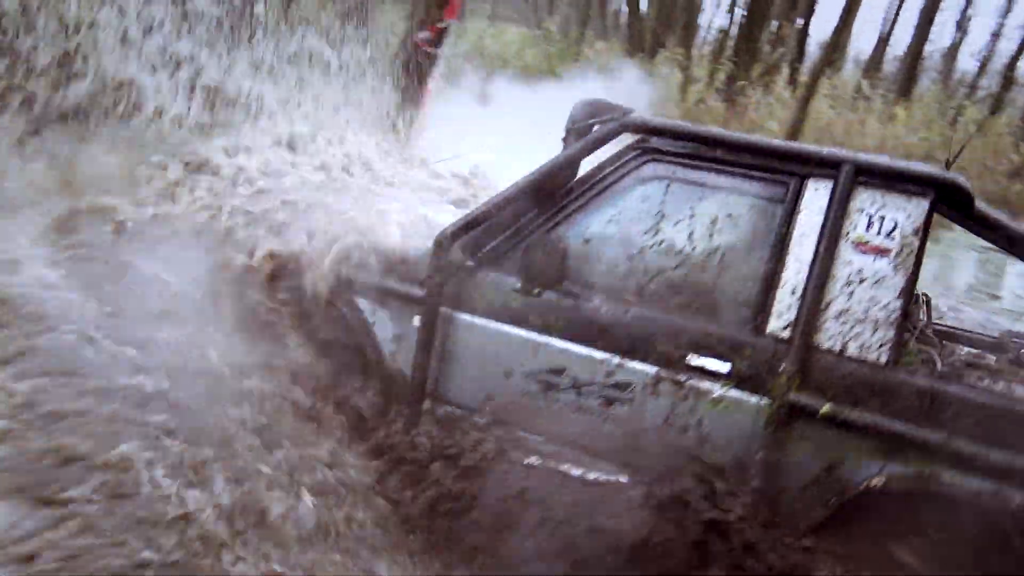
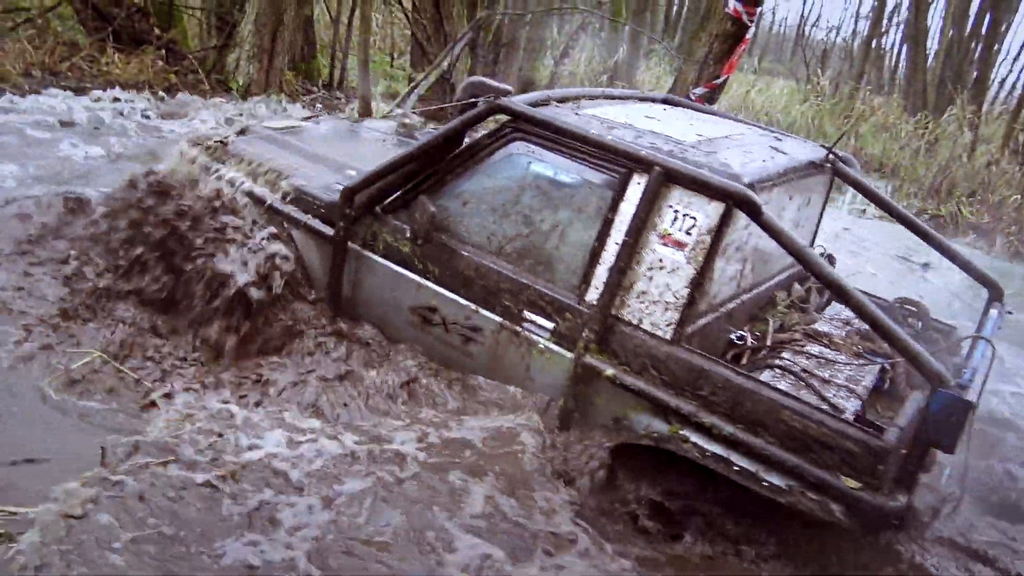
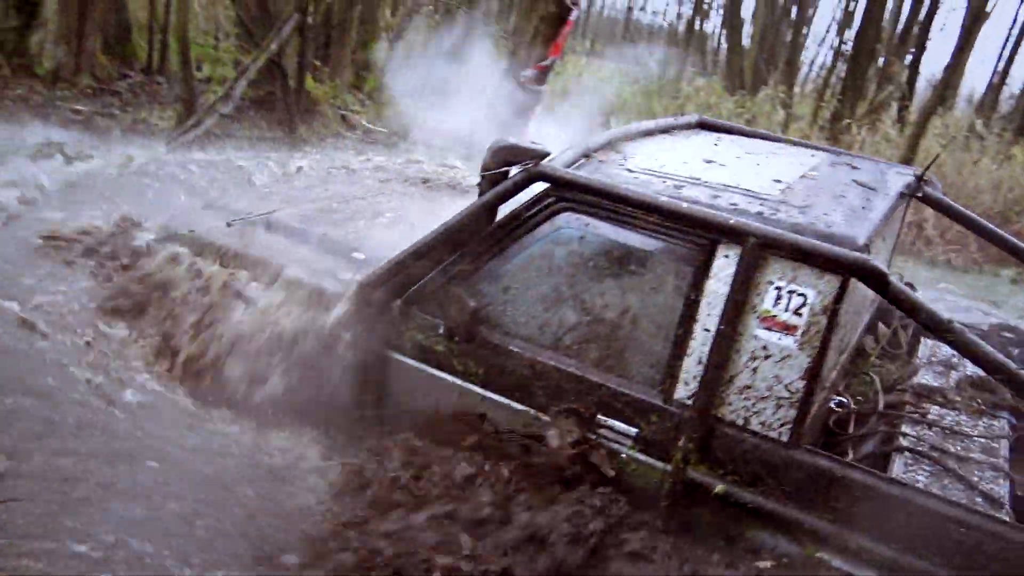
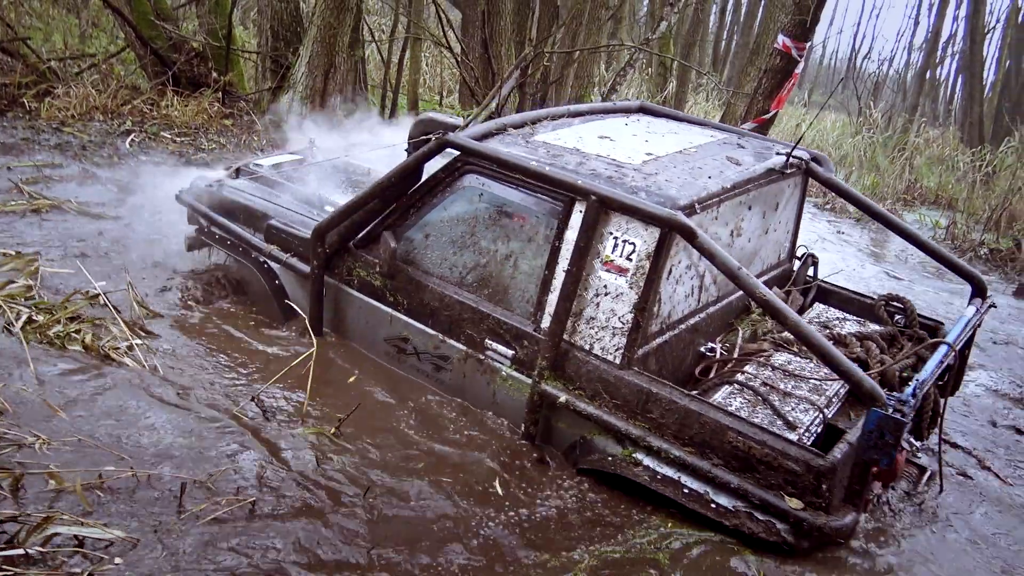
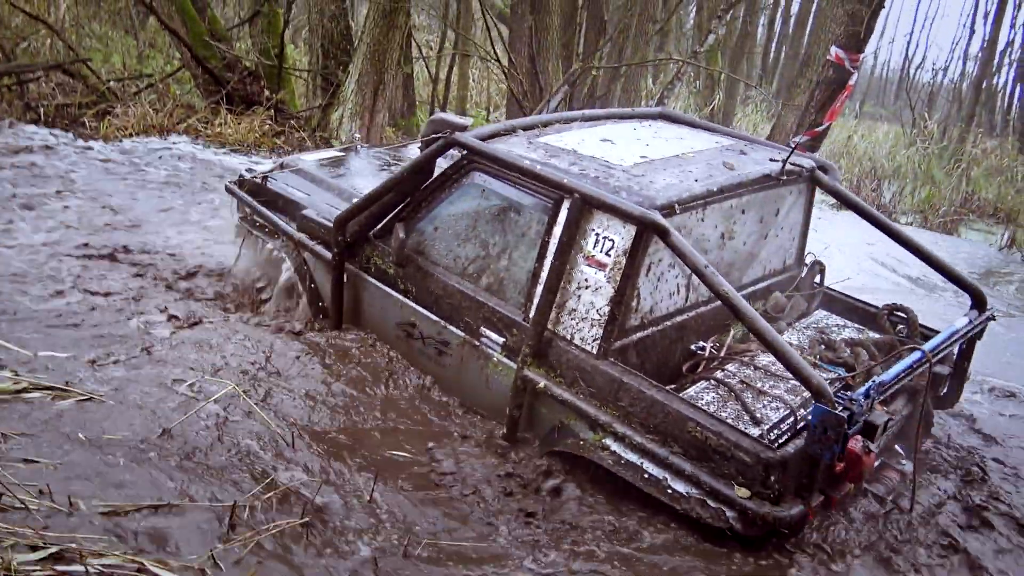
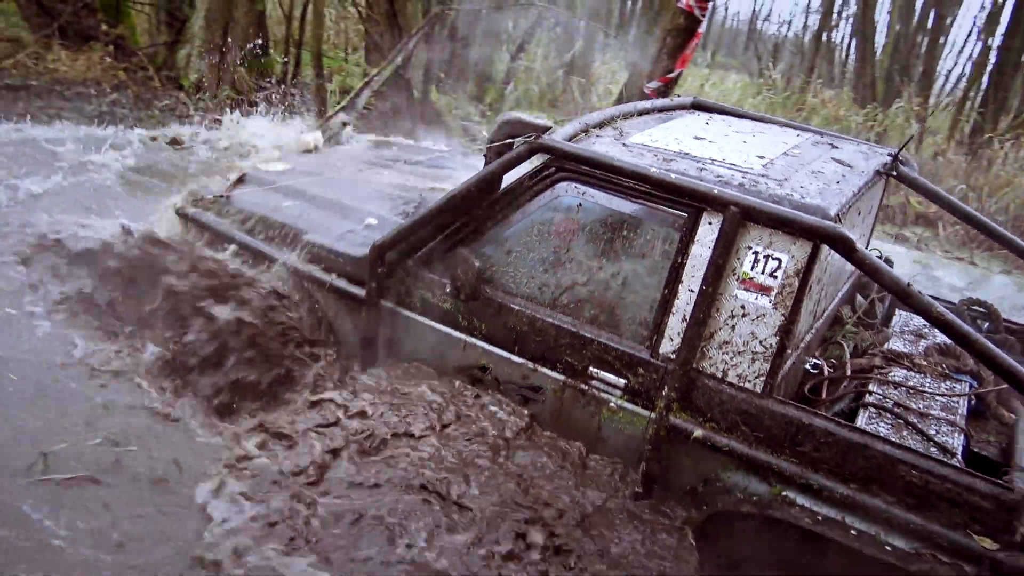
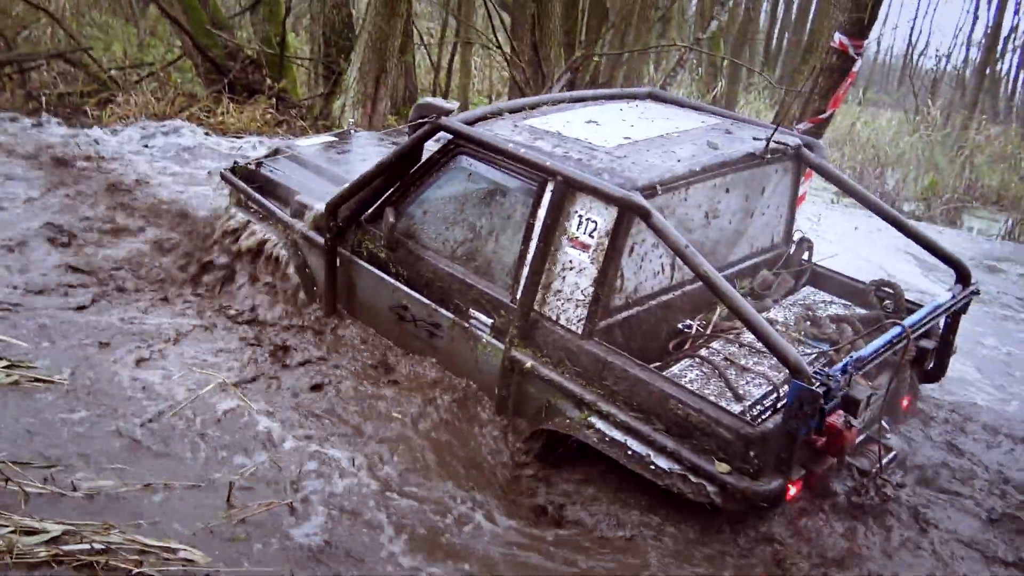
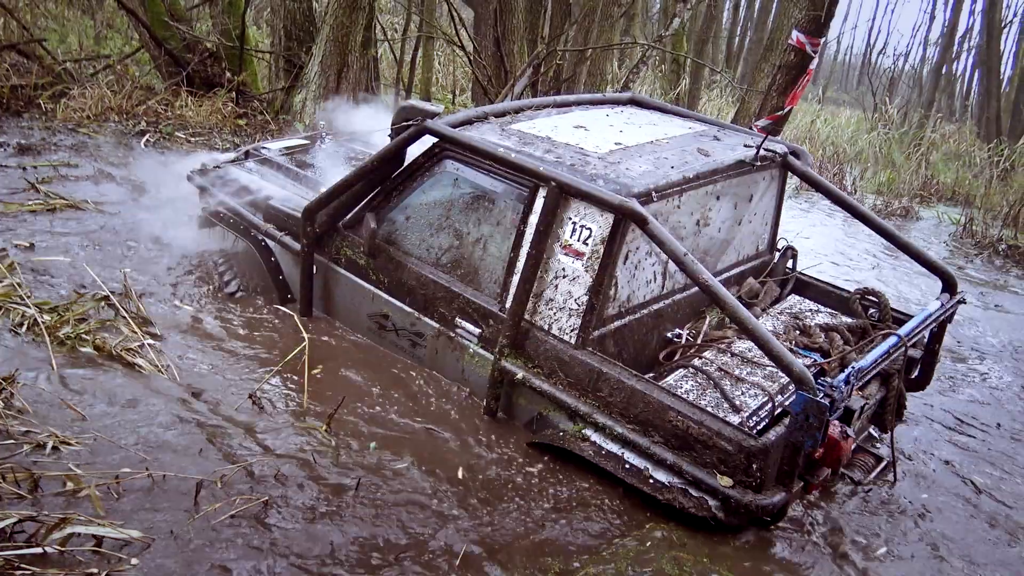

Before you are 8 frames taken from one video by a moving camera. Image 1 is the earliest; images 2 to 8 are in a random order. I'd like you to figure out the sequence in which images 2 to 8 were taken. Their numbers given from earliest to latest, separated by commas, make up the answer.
3, 6, 2, 7, 5, 8, 4
